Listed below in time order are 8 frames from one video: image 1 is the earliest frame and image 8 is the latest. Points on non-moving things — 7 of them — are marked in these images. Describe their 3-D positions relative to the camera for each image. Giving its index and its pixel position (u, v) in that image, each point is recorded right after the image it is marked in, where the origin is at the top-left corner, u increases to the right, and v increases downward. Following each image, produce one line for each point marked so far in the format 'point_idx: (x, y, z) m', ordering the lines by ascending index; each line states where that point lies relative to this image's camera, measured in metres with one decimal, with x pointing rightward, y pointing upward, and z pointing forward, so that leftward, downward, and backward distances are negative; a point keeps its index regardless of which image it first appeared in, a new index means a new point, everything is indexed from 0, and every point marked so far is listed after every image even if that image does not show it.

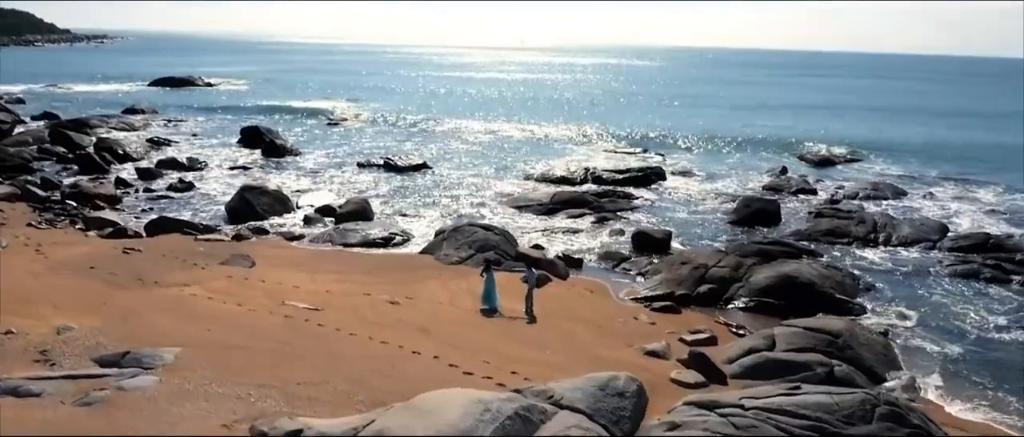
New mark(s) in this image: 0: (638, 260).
0: (+3.3, -1.0, +19.9) m
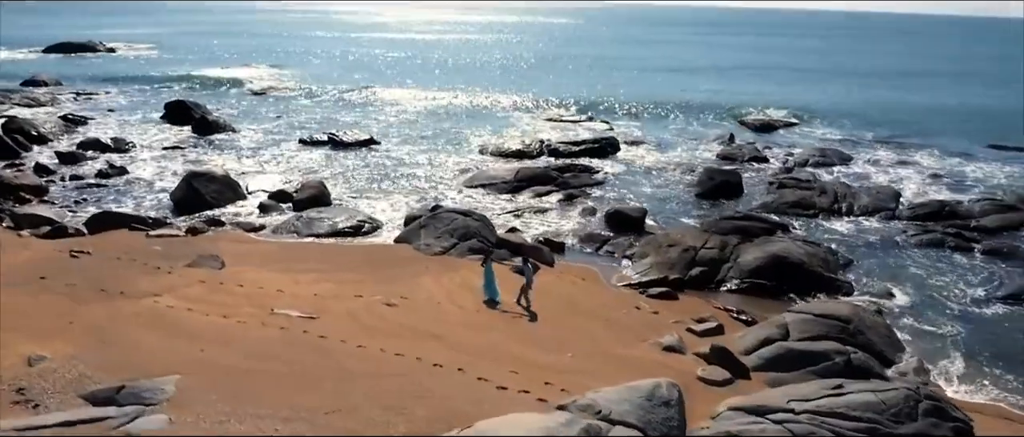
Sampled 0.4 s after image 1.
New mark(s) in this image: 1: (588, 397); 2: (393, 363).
0: (+2.8, -0.6, +19.5) m
1: (+1.0, -2.5, +10.4) m
2: (-1.7, -2.1, +11.6) m
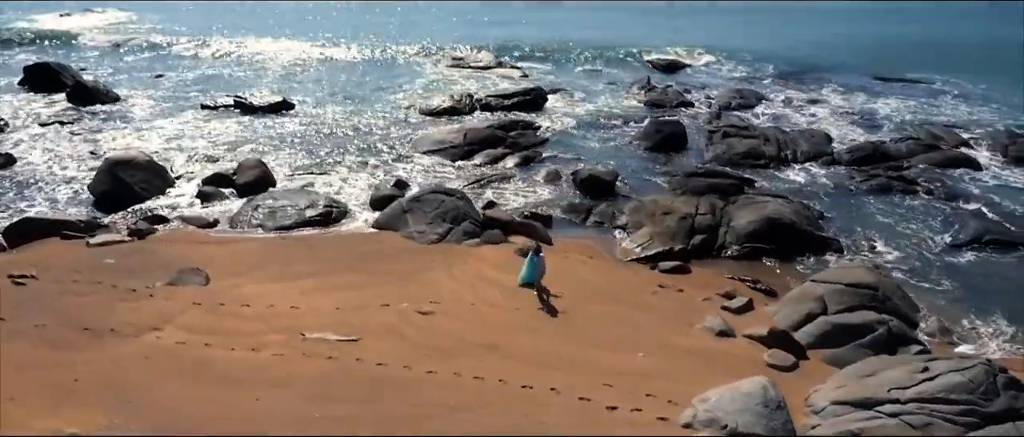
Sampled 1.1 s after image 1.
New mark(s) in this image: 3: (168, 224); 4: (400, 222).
0: (+2.3, +0.2, +19.2) m
1: (+2.5, -2.5, +10.1) m
2: (-0.4, -2.3, +10.7) m
3: (-7.7, -0.1, +17.7) m
4: (-2.4, 0.0, +17.2) m
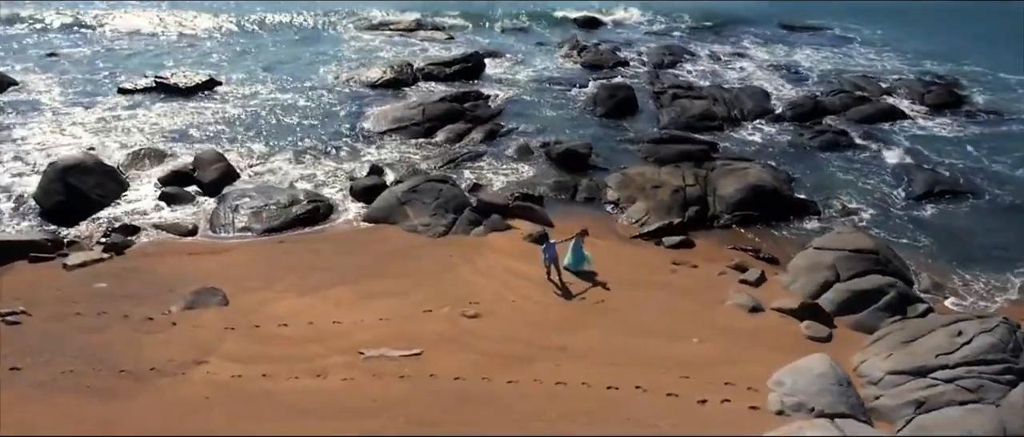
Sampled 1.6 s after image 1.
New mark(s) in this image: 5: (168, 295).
0: (+2.0, +0.9, +19.3) m
1: (+3.8, -2.5, +10.7) m
2: (+0.8, -2.4, +10.8) m
3: (-7.7, -0.3, +16.4) m
4: (-2.4, +0.1, +16.7) m
5: (-5.9, -1.3, +13.5) m
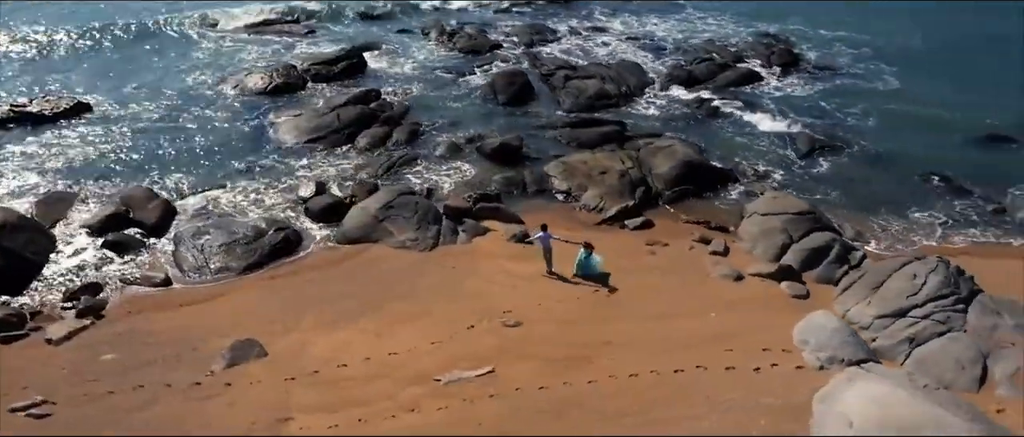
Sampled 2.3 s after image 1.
0: (+0.6, +1.1, +20.4) m
1: (+4.9, -2.2, +12.6) m
2: (+2.0, -2.5, +12.0) m
3: (-7.8, -1.4, +15.2) m
4: (-2.8, -0.3, +16.8) m
5: (-5.2, -2.2, +12.9) m
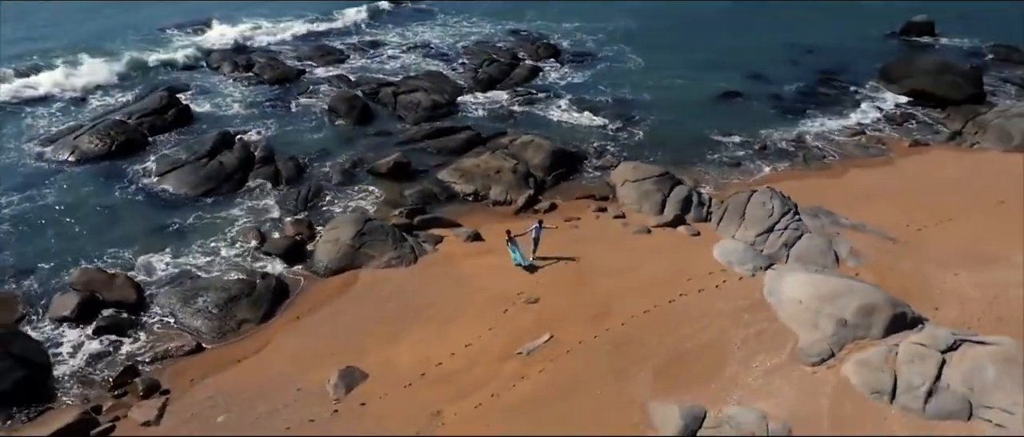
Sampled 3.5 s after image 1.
0: (-2.2, +1.0, +23.5) m
1: (+5.4, -1.2, +18.2) m
2: (+3.0, -2.1, +16.5) m
3: (-7.2, -3.0, +15.6) m
4: (-3.6, -0.9, +18.9) m
5: (-3.8, -3.2, +14.5) m
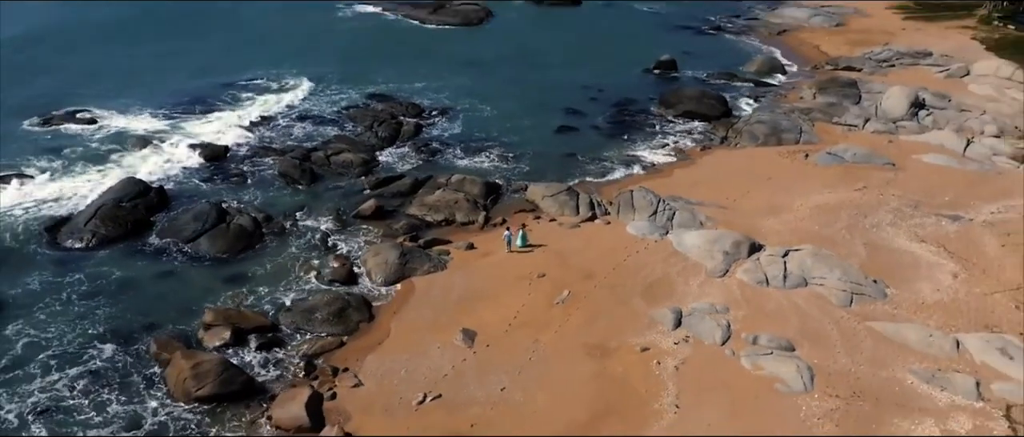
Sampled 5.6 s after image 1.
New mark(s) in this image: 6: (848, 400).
0: (-3.9, 0.0, +31.4) m
1: (+5.2, -0.6, +28.8) m
2: (+3.7, -1.7, +26.4) m
3: (-5.5, -4.1, +22.2) m
4: (-3.5, -1.8, +26.6) m
5: (-1.9, -3.7, +22.3) m
6: (+8.4, -4.5, +19.7) m
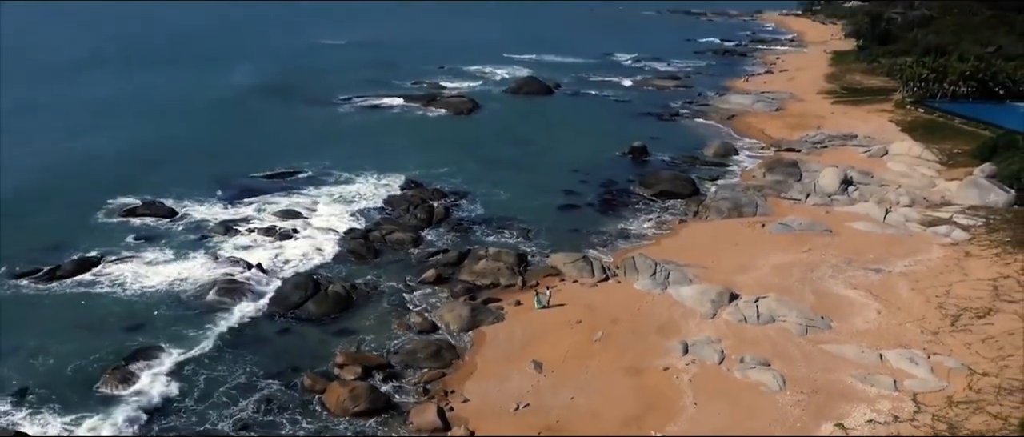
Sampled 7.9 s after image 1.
0: (-2.2, -3.3, +40.0) m
1: (+7.0, -3.5, +37.9) m
2: (+5.6, -4.4, +35.3) m
3: (-3.2, -6.5, +30.4) m
4: (-1.5, -4.6, +35.1) m
5: (+0.3, -6.1, +30.7) m
6: (+10.9, -6.4, +28.8) m
